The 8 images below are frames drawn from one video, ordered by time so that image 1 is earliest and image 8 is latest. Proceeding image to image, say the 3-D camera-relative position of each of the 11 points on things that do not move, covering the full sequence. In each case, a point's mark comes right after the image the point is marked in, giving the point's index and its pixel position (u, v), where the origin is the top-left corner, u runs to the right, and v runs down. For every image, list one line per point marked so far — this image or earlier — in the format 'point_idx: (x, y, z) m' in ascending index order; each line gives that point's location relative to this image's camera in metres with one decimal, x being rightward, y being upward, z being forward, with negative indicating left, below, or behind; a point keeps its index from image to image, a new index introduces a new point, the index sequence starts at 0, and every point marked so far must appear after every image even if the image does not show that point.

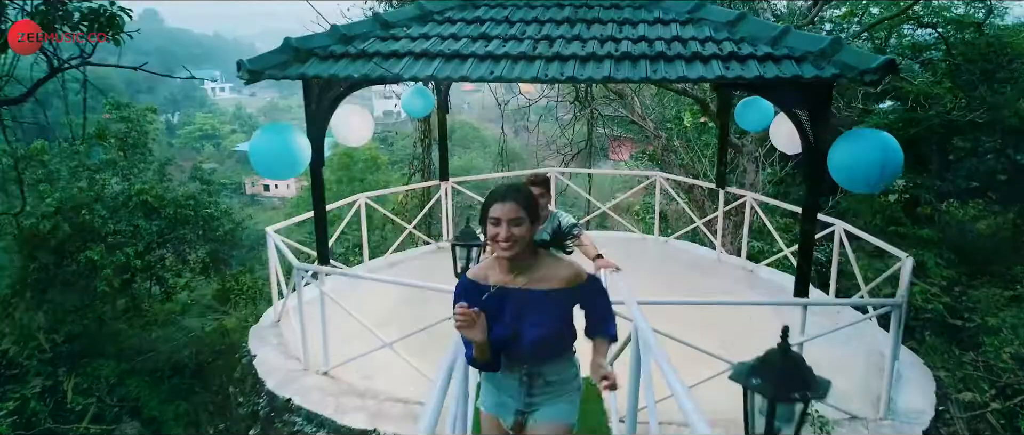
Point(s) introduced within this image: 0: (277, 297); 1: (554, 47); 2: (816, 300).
0: (-1.4, -0.5, +3.9) m
1: (+0.2, +0.8, +2.9) m
2: (+1.4, -0.4, +2.9) m
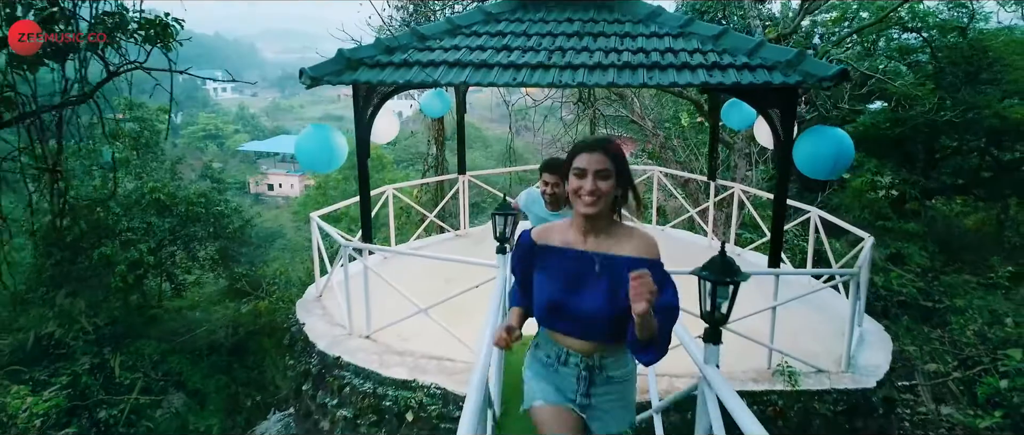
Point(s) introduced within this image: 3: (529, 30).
0: (-1.3, -0.4, +4.5) m
1: (+0.3, +0.8, +3.4) m
2: (+1.5, -0.3, +3.5) m
3: (+0.1, +1.1, +3.7) m
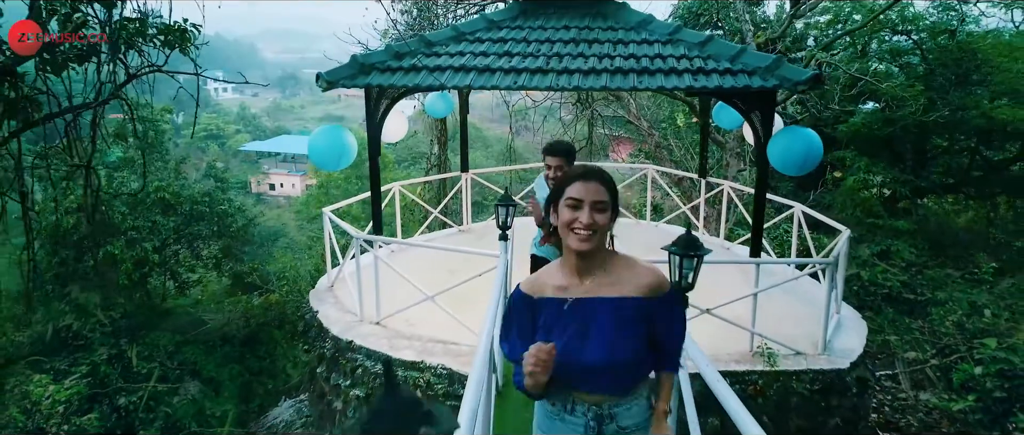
0: (-1.3, -0.4, +4.7) m
1: (+0.3, +0.9, +3.7) m
2: (+1.5, -0.2, +3.7) m
3: (+0.1, +1.1, +4.0) m
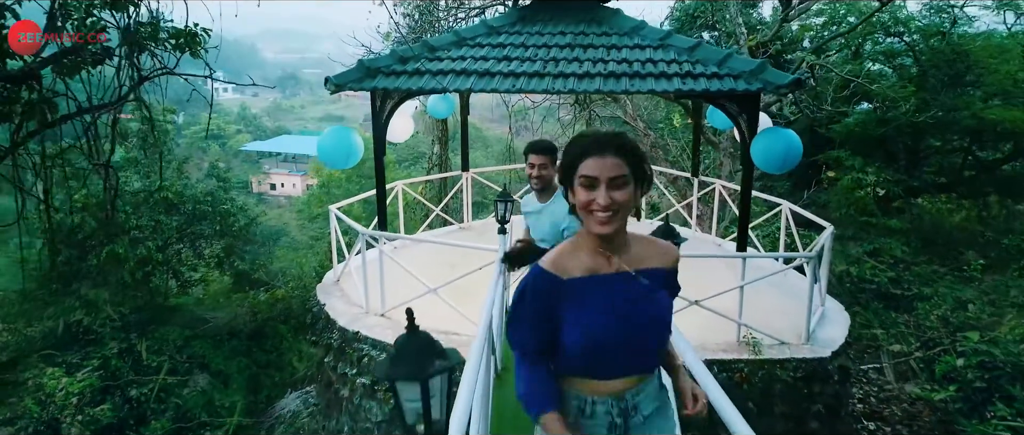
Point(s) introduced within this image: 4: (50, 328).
0: (-1.3, -0.3, +4.9) m
1: (+0.3, +0.9, +3.9) m
2: (+1.5, -0.2, +3.9) m
3: (+0.1, +1.1, +4.2) m
4: (-5.2, -1.3, +7.3) m
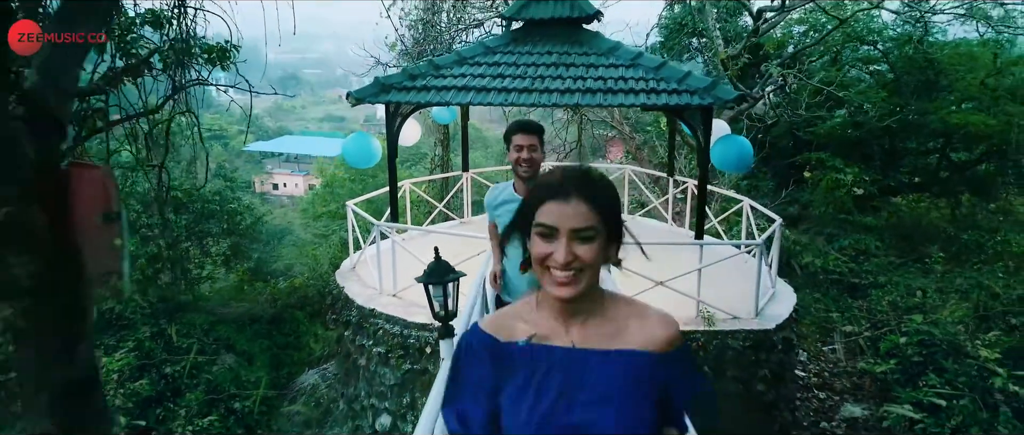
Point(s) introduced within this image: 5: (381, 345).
0: (-1.4, -0.3, +5.6) m
1: (+0.2, +1.0, +4.6) m
2: (+1.4, -0.2, +4.6) m
3: (0.0, +1.2, +4.8) m
4: (-5.3, -1.2, +8.0) m
5: (-1.0, -0.9, +4.7) m
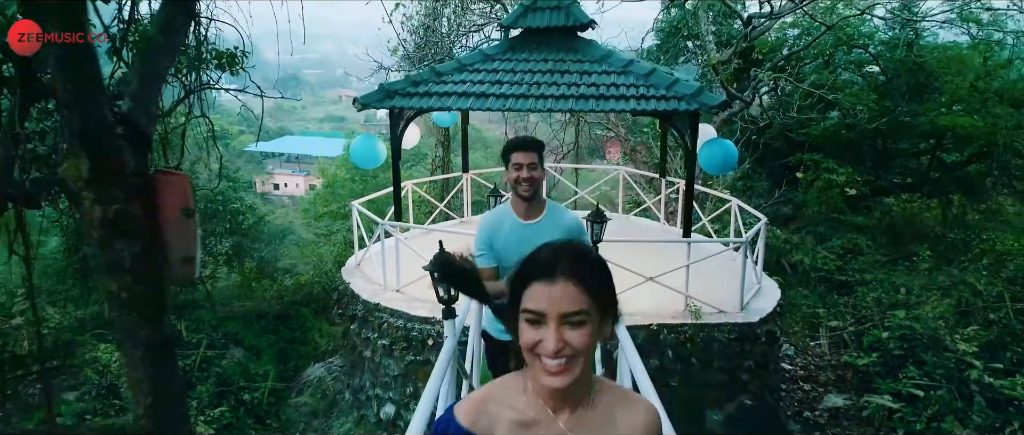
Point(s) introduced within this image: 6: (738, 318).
0: (-1.4, -0.3, +5.9) m
1: (+0.2, +1.0, +4.8) m
2: (+1.4, -0.2, +4.9) m
3: (0.0, +1.2, +5.1) m
4: (-5.3, -1.2, +8.2) m
5: (-1.0, -0.9, +5.0) m
6: (+1.7, -0.7, +4.8) m
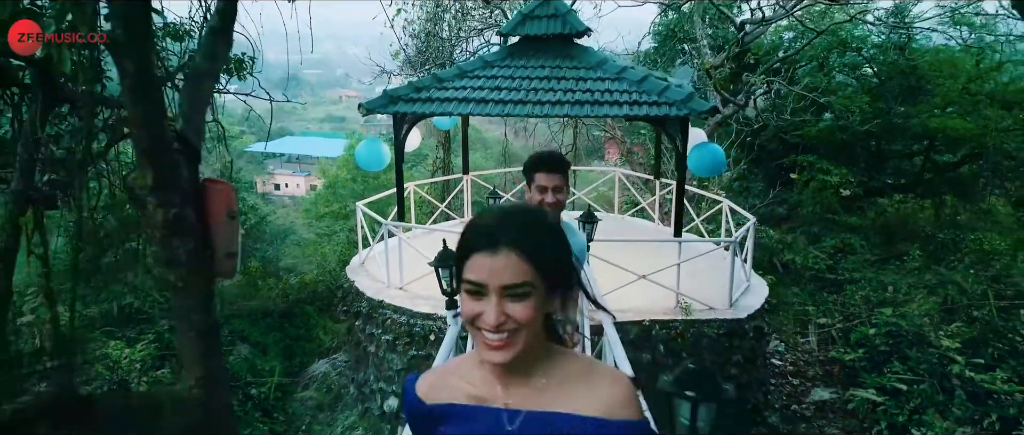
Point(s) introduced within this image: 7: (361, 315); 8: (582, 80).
0: (-1.4, -0.3, +6.1) m
1: (+0.2, +1.0, +5.0) m
2: (+1.4, -0.2, +5.1) m
3: (0.0, +1.2, +5.3) m
4: (-5.3, -1.2, +8.4) m
5: (-1.0, -0.9, +5.2) m
6: (+1.7, -0.7, +5.0) m
7: (-1.3, -0.8, +5.5) m
8: (+0.6, +1.1, +5.2) m
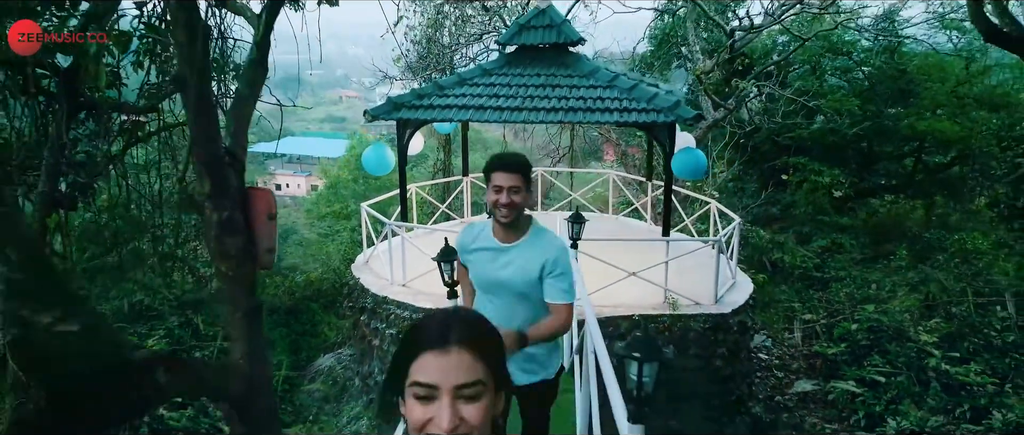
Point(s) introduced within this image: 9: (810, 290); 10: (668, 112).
0: (-1.4, -0.3, +6.4) m
1: (+0.2, +1.0, +5.3) m
2: (+1.4, -0.2, +5.4) m
3: (0.0, +1.2, +5.6) m
4: (-5.3, -1.2, +8.7) m
5: (-1.0, -0.9, +5.5) m
6: (+1.6, -0.8, +5.3) m
7: (-1.3, -0.9, +5.8) m
8: (+0.5, +1.1, +5.5) m
9: (+3.7, -0.9, +8.0) m
10: (+1.2, +0.8, +5.0) m
